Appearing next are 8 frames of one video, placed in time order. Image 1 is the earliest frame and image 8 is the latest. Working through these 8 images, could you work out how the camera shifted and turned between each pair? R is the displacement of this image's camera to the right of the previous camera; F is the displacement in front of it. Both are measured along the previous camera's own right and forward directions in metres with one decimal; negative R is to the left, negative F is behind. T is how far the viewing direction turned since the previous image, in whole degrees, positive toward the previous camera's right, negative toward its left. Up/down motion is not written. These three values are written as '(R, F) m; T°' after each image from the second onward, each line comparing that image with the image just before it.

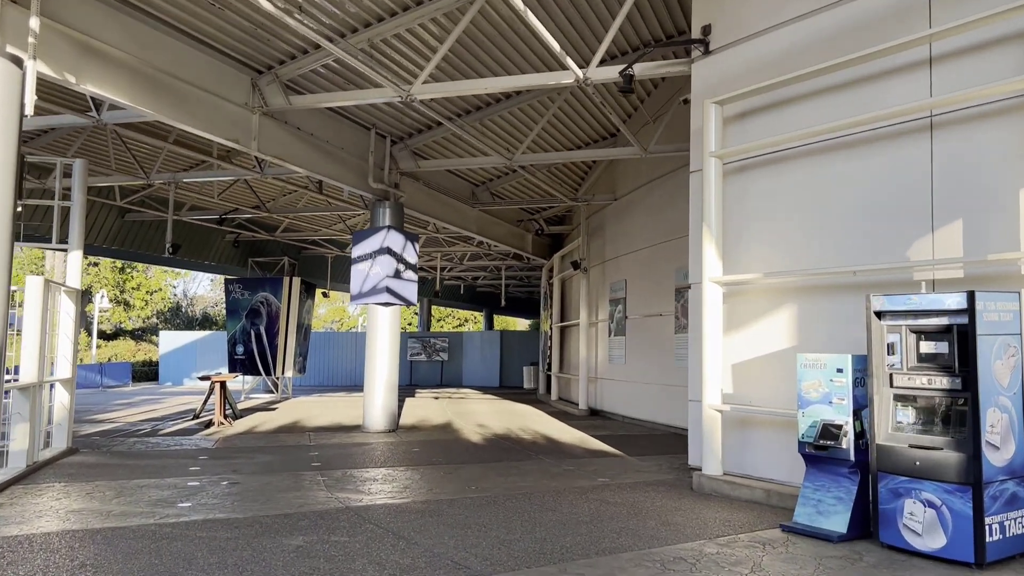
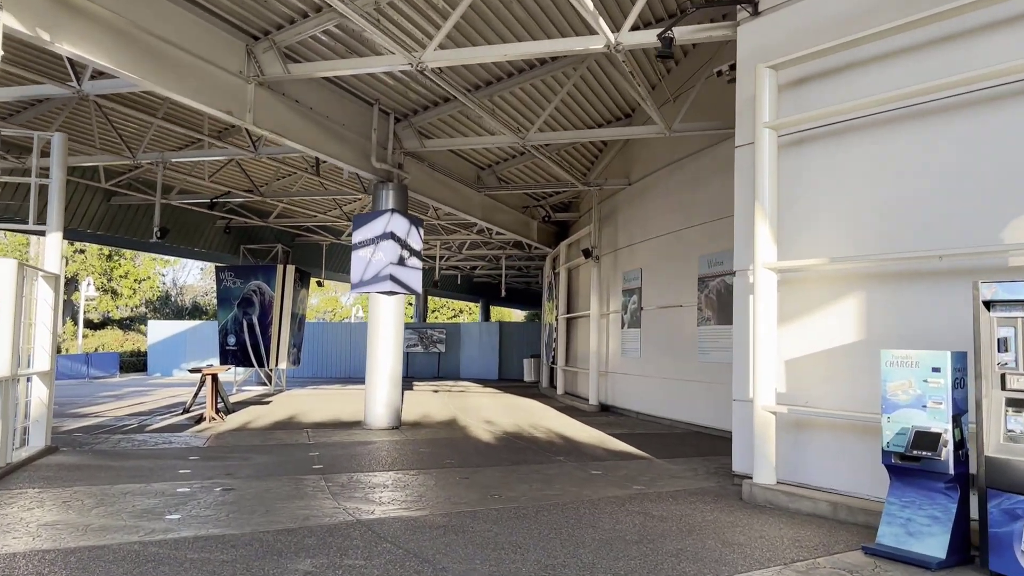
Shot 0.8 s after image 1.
(-0.3, +0.8) m; +1°
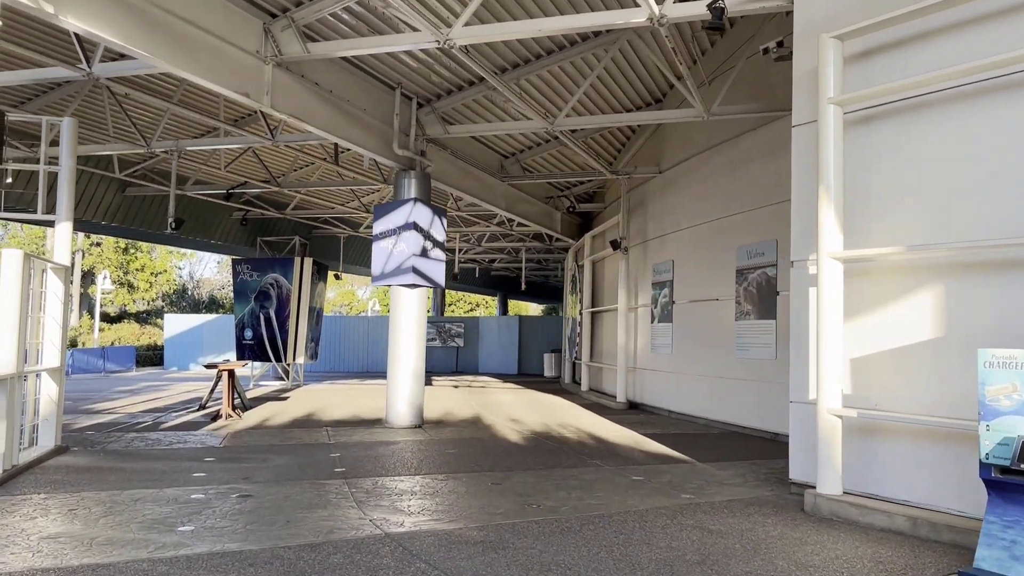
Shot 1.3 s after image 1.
(-0.2, +0.5) m; -1°
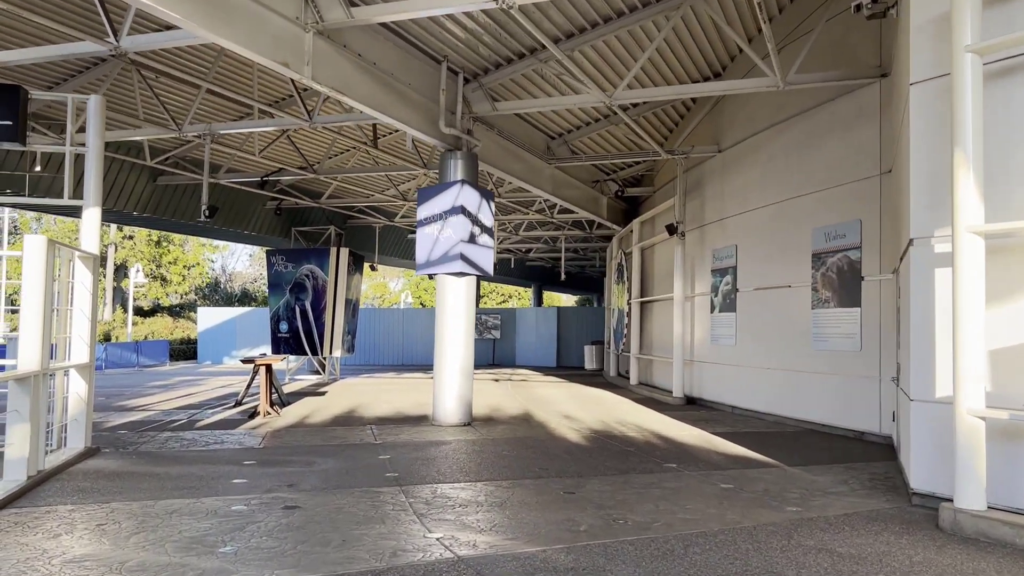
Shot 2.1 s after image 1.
(-0.3, +0.8) m; -2°
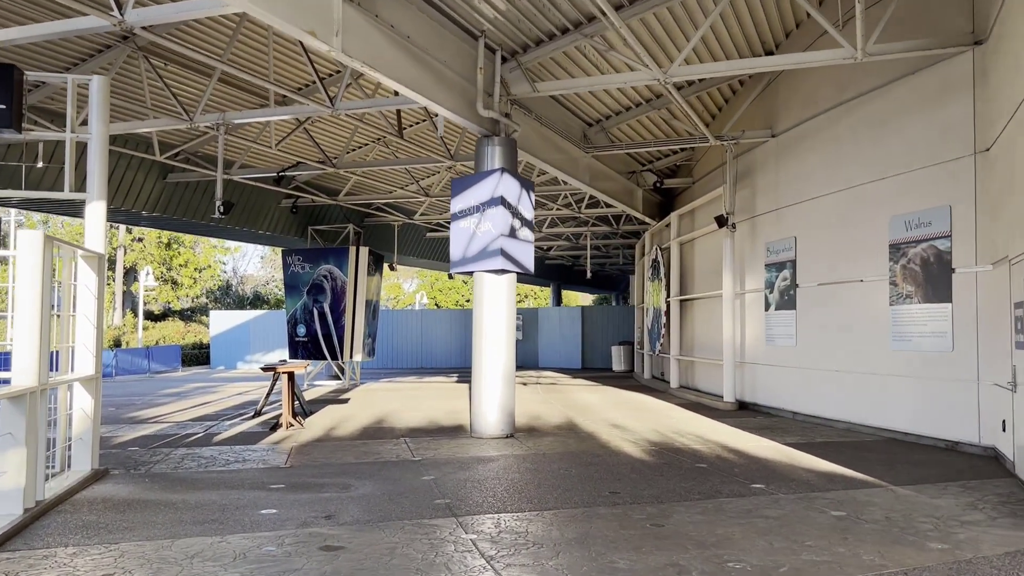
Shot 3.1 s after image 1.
(-0.4, +0.9) m; -1°
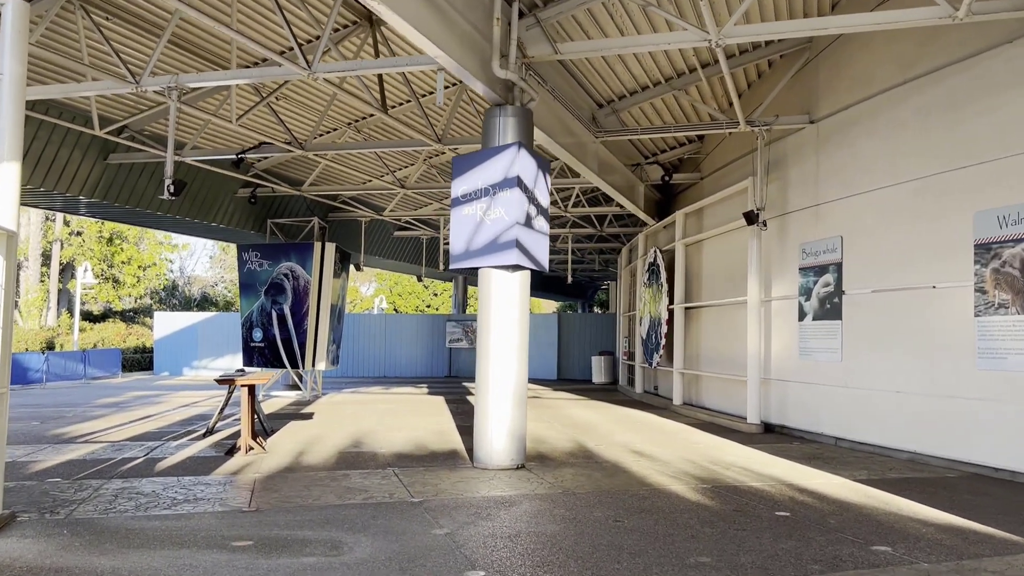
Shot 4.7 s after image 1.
(-0.6, +1.6) m; +3°
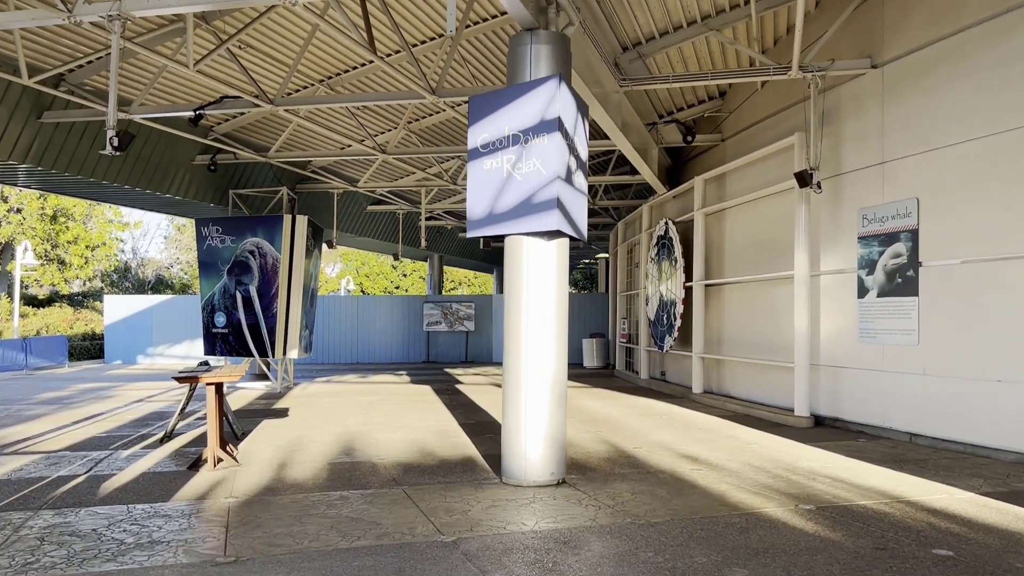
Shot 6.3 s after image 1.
(-0.6, +1.6) m; +3°
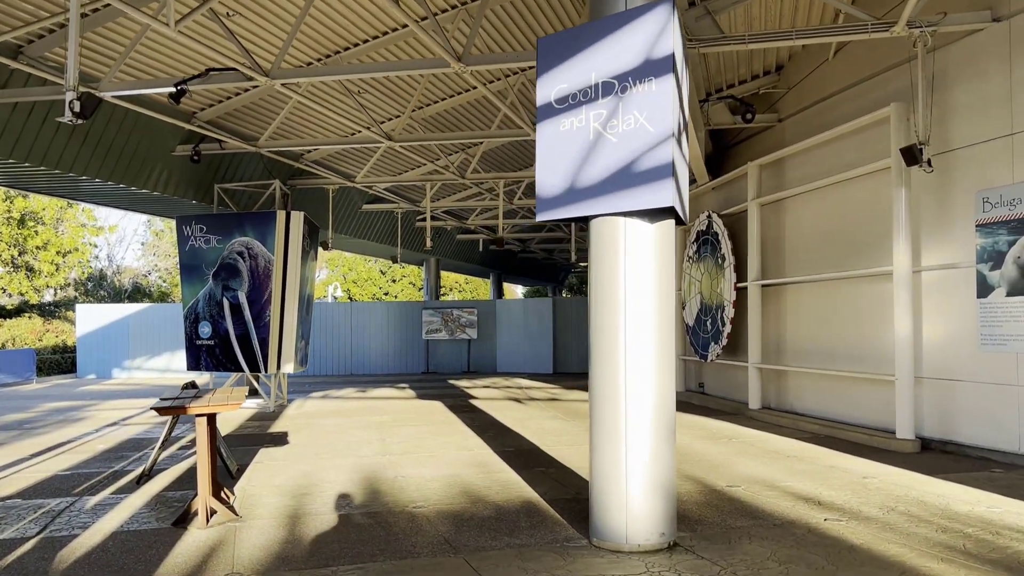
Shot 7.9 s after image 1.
(-0.6, +1.6) m; +1°
